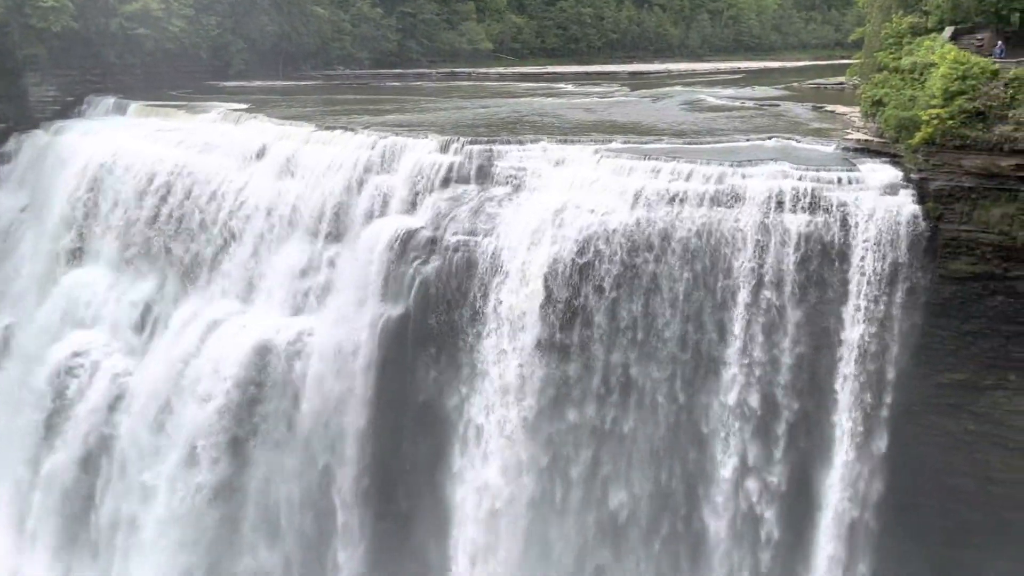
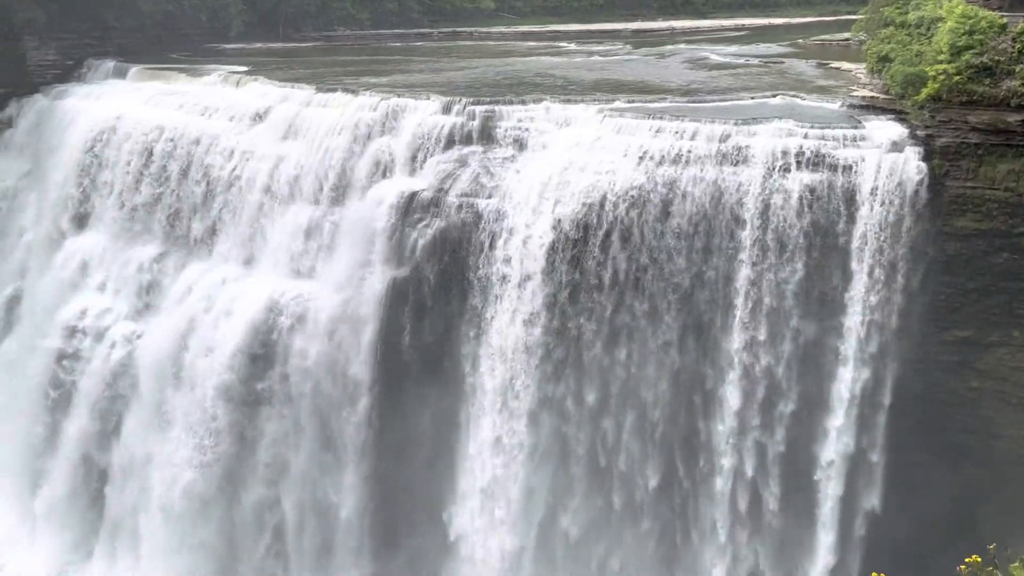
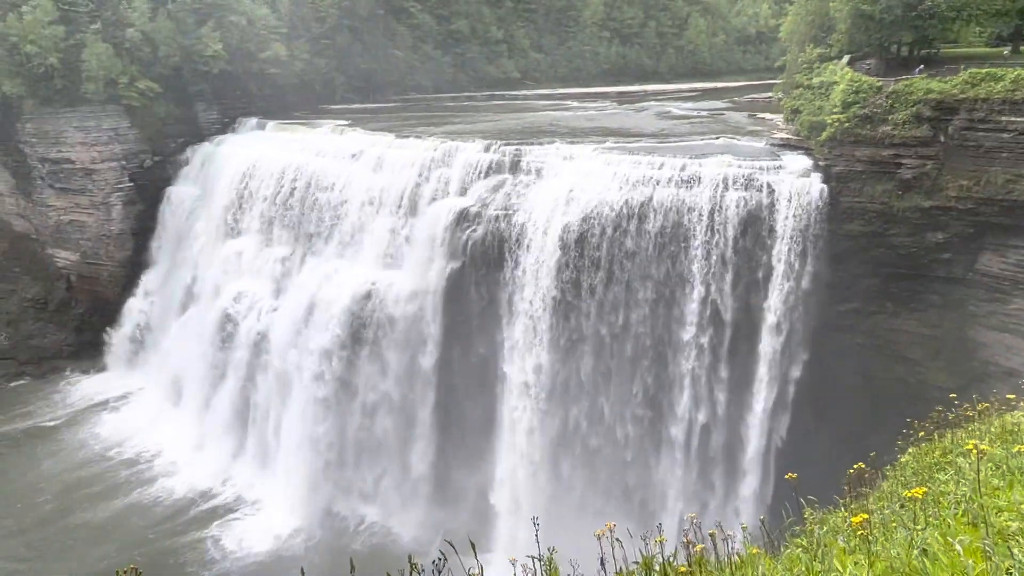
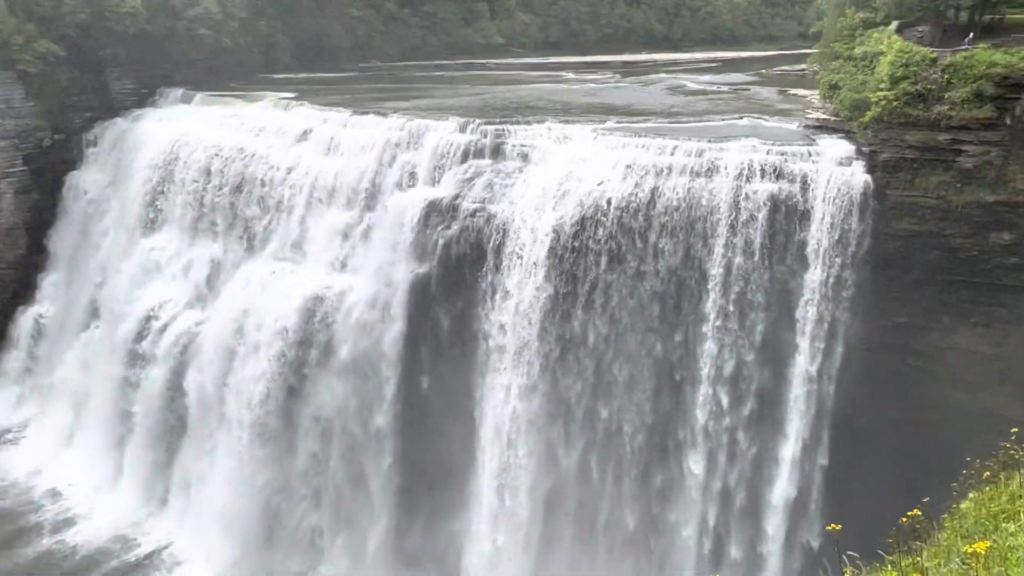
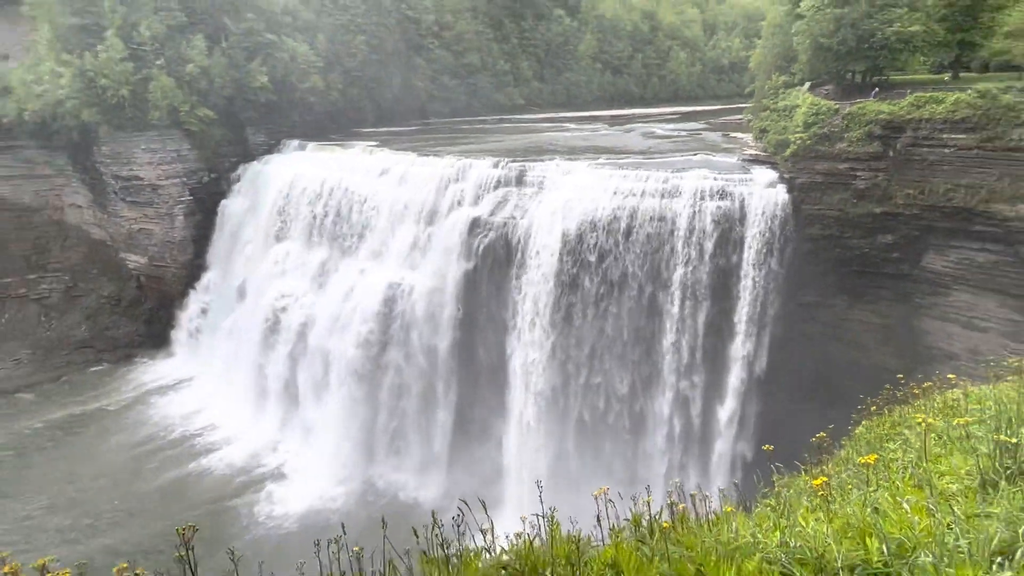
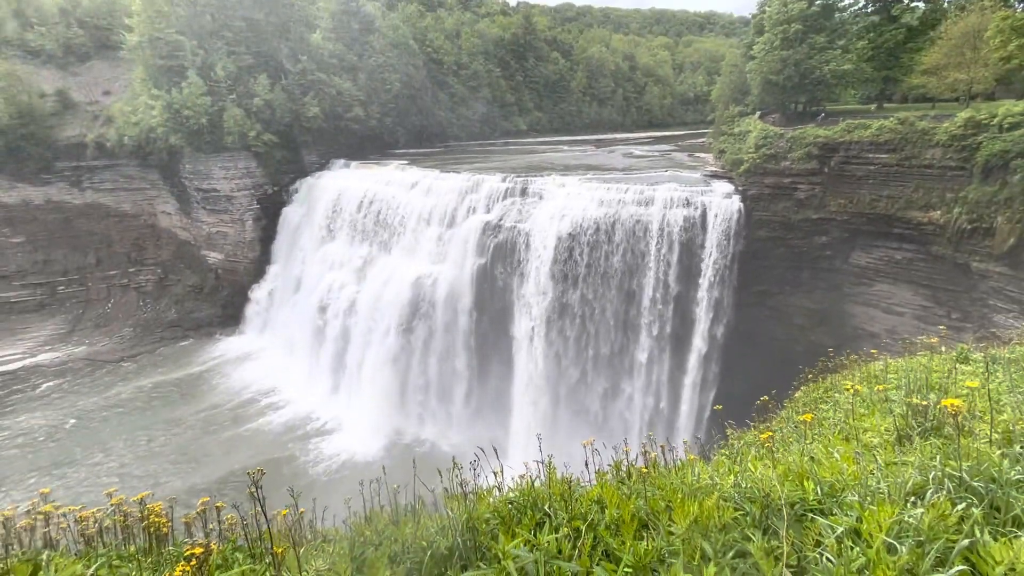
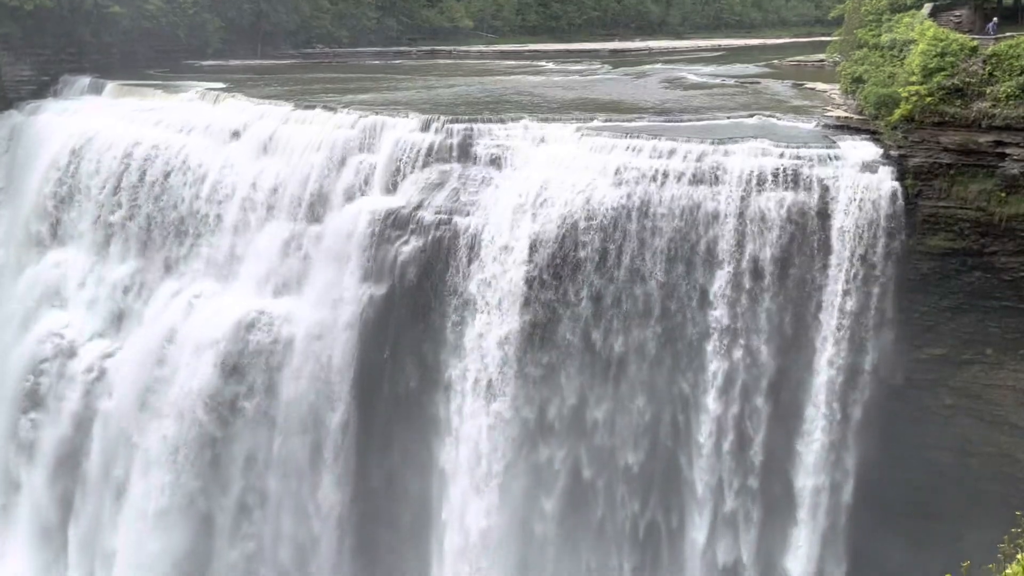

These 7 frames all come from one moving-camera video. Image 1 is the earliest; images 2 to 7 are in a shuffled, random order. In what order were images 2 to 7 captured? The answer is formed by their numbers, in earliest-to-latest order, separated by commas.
7, 2, 4, 3, 5, 6
